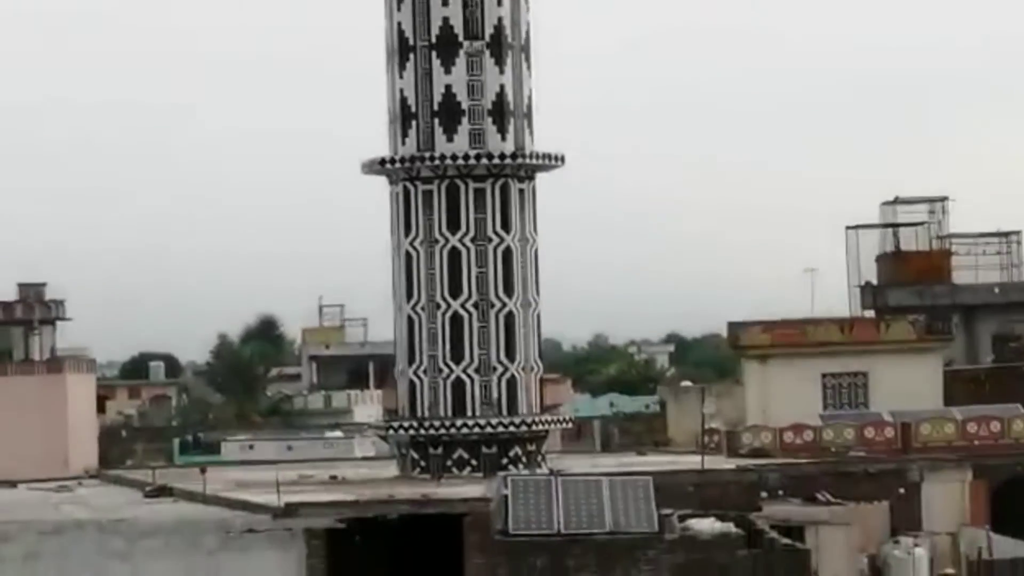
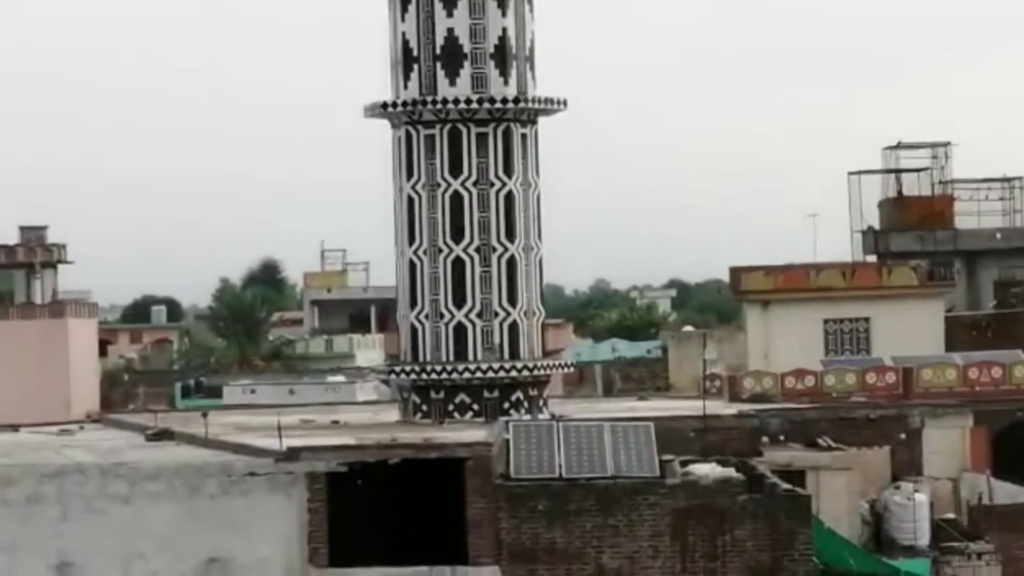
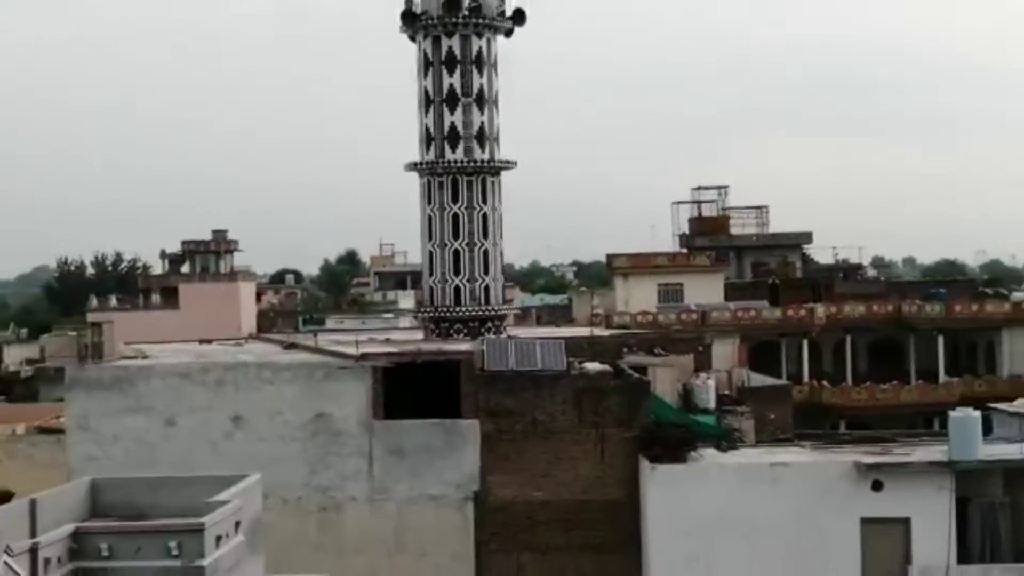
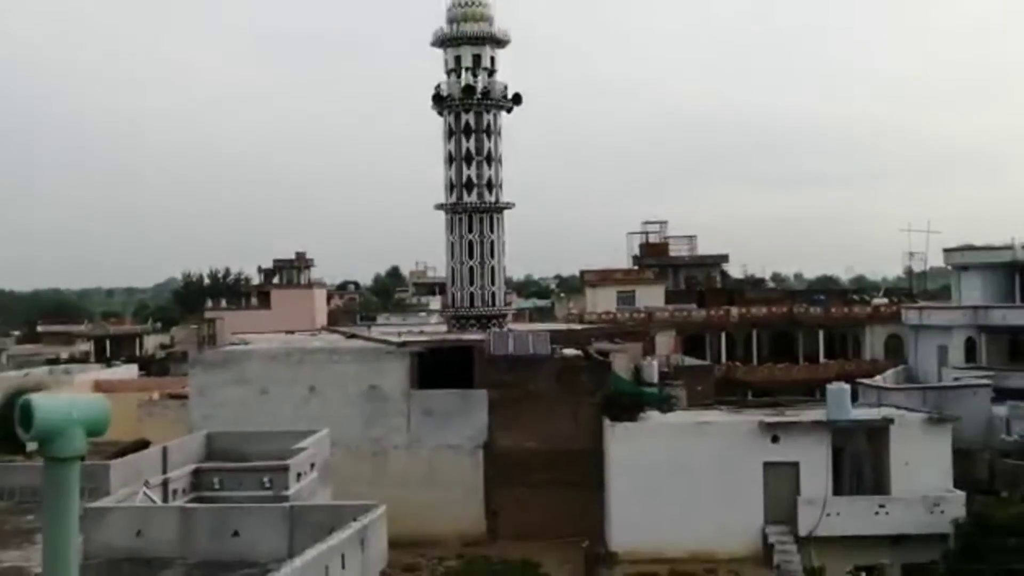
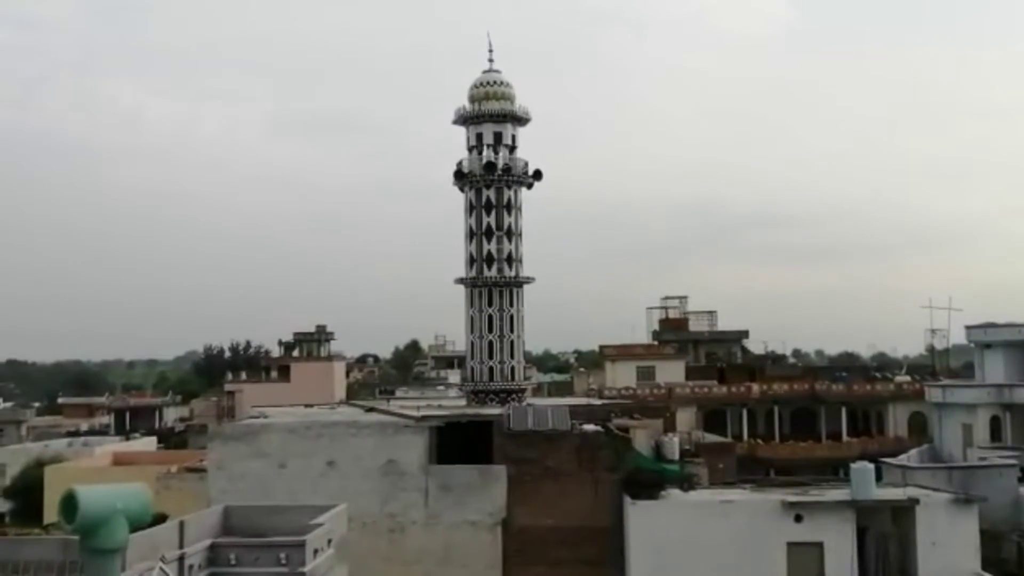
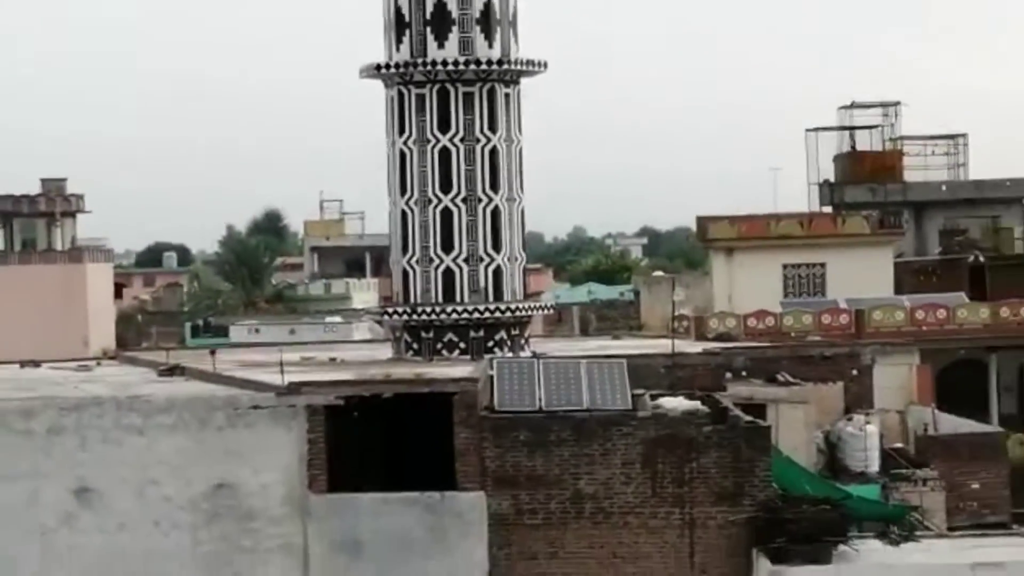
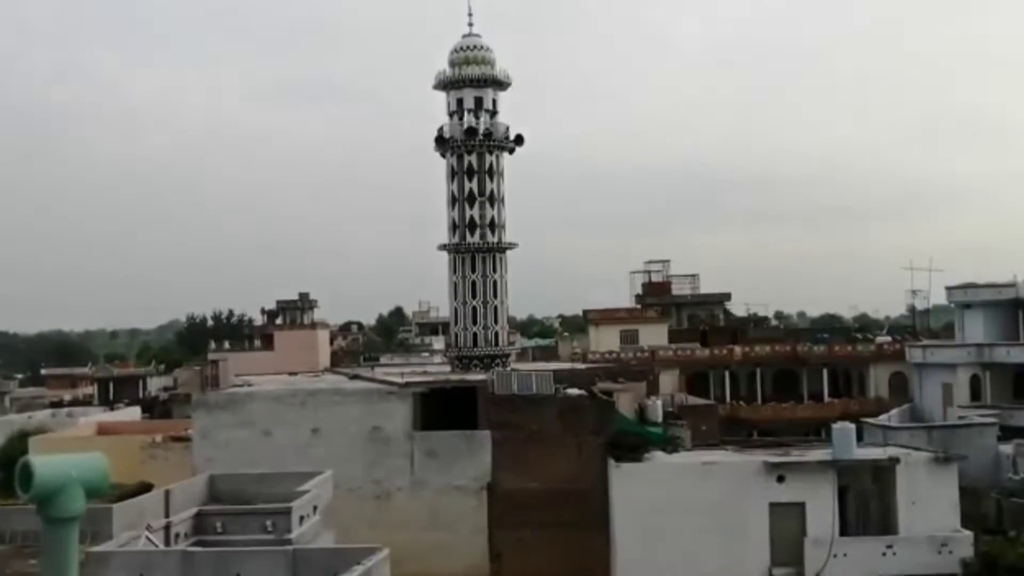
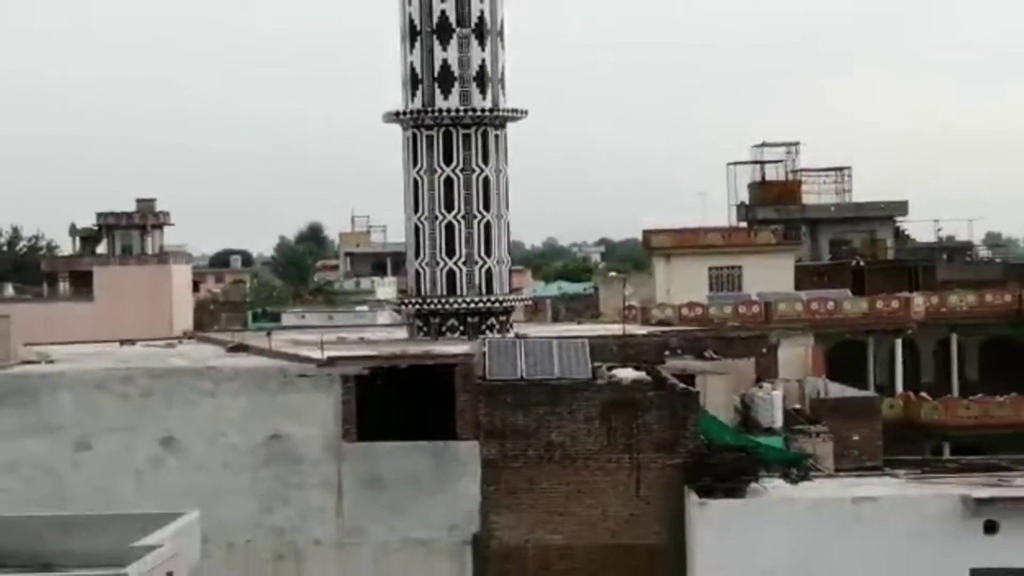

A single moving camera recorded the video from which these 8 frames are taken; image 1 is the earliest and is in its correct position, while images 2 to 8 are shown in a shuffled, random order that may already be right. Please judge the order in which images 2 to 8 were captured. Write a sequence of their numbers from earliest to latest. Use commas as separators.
2, 6, 8, 3, 4, 7, 5
